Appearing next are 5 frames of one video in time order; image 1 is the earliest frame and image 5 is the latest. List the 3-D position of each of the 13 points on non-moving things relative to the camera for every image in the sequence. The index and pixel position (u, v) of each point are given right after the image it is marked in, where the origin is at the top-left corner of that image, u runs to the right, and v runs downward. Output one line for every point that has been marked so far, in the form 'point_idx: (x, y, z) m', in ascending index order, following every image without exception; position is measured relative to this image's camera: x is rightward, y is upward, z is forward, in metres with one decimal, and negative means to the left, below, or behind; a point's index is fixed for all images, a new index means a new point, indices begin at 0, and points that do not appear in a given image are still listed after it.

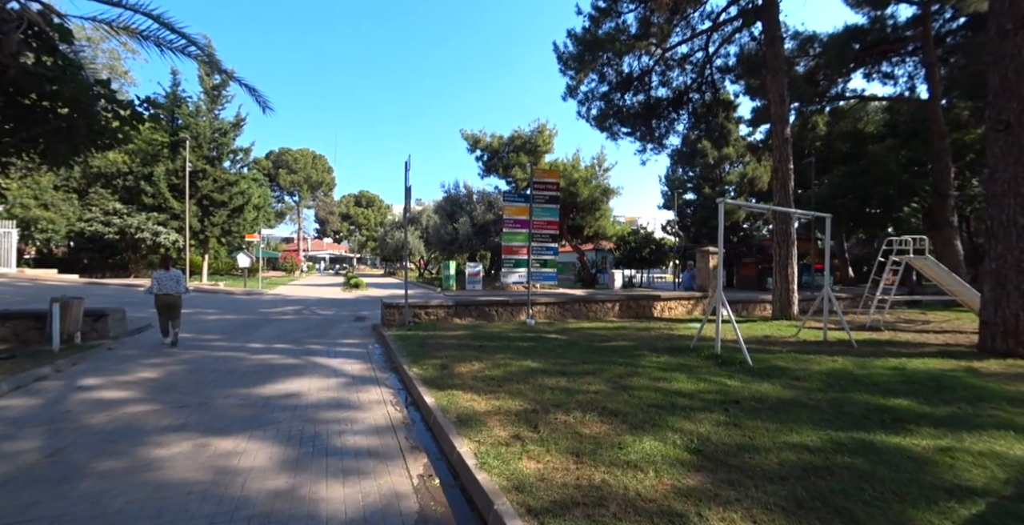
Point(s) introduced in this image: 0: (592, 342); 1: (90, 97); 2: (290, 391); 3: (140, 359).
0: (+1.6, -1.6, +8.7) m
1: (-7.9, +3.1, +8.3) m
2: (-2.9, -1.7, +5.7) m
3: (-6.5, -1.7, +7.7) m
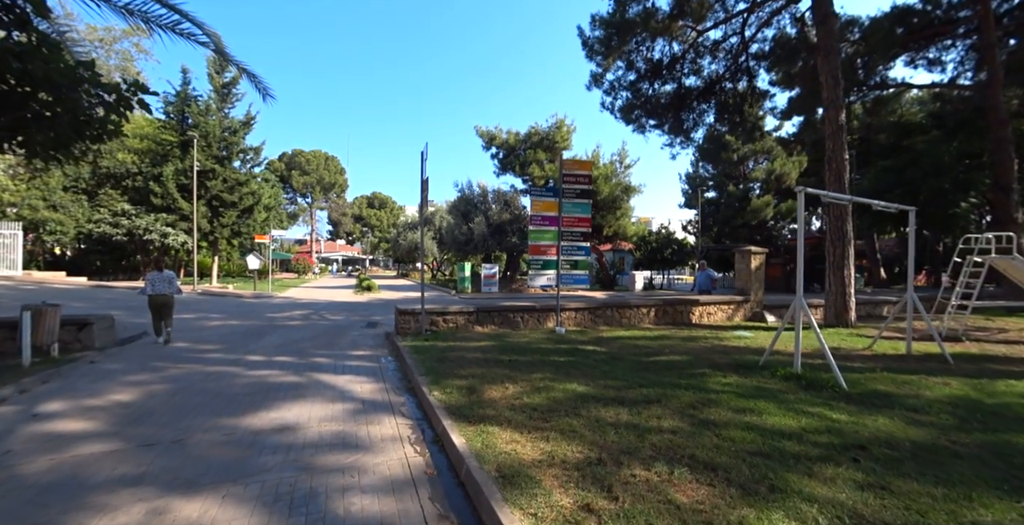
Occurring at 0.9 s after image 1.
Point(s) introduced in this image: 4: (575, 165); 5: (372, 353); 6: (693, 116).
0: (+2.2, -1.6, +7.5) m
1: (-7.4, +3.0, +7.4) m
2: (-2.4, -1.7, +4.7) m
3: (-5.9, -1.7, +6.7) m
4: (+1.5, +2.3, +10.4) m
5: (-2.7, -1.7, +8.5) m
6: (+7.5, +6.0, +18.4) m
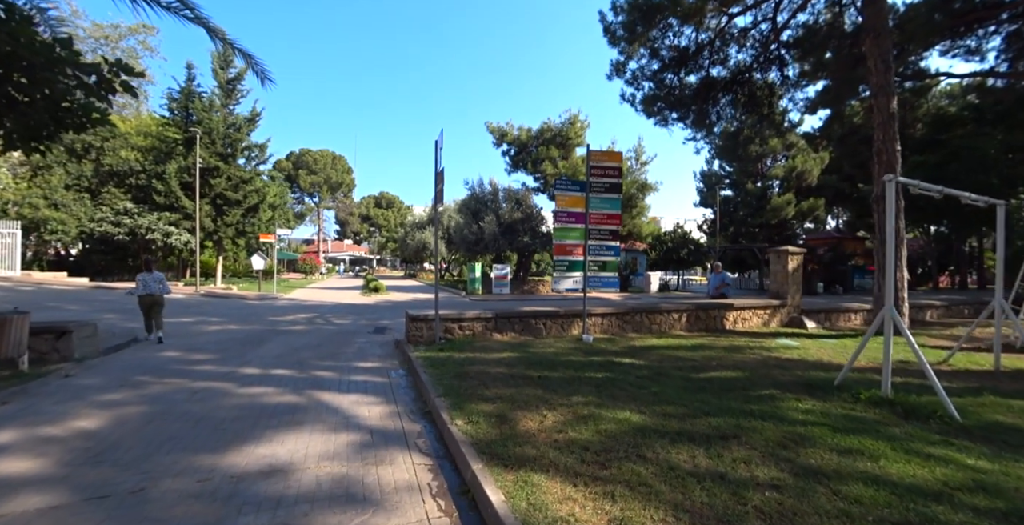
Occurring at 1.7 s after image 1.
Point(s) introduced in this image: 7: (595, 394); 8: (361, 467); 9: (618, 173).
0: (+2.6, -1.6, +6.6) m
1: (-6.9, +3.0, +6.6) m
2: (-2.0, -1.7, +3.8) m
3: (-5.5, -1.7, +5.9) m
4: (+1.9, +2.3, +9.4) m
5: (-2.3, -1.8, +7.6) m
6: (+8.1, +6.0, +17.3) m
7: (+1.0, -1.5, +5.2) m
8: (-1.3, -1.8, +3.8) m
9: (+2.3, +1.9, +9.5) m
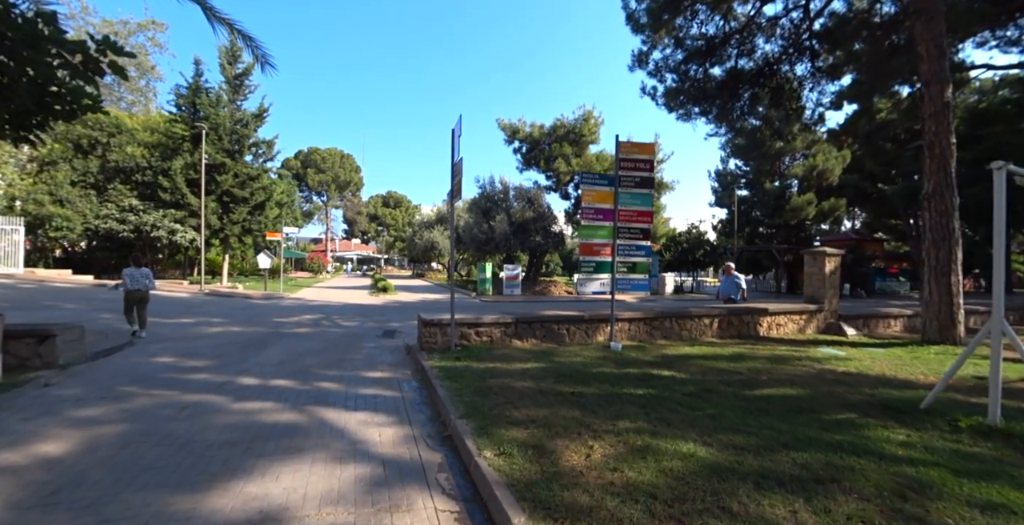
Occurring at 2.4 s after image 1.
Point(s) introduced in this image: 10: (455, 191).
0: (+2.9, -1.7, +5.8) m
1: (-6.5, +3.1, +5.9) m
2: (-1.7, -1.7, +3.1) m
3: (-5.2, -1.7, +5.2) m
4: (+2.4, +2.3, +8.7) m
5: (-1.9, -1.8, +6.9) m
6: (+8.6, +5.9, +16.5) m
7: (+1.3, -1.6, +4.4) m
8: (-1.0, -1.8, +3.1) m
9: (+2.7, +1.9, +8.7) m
10: (-1.0, +1.2, +7.6) m
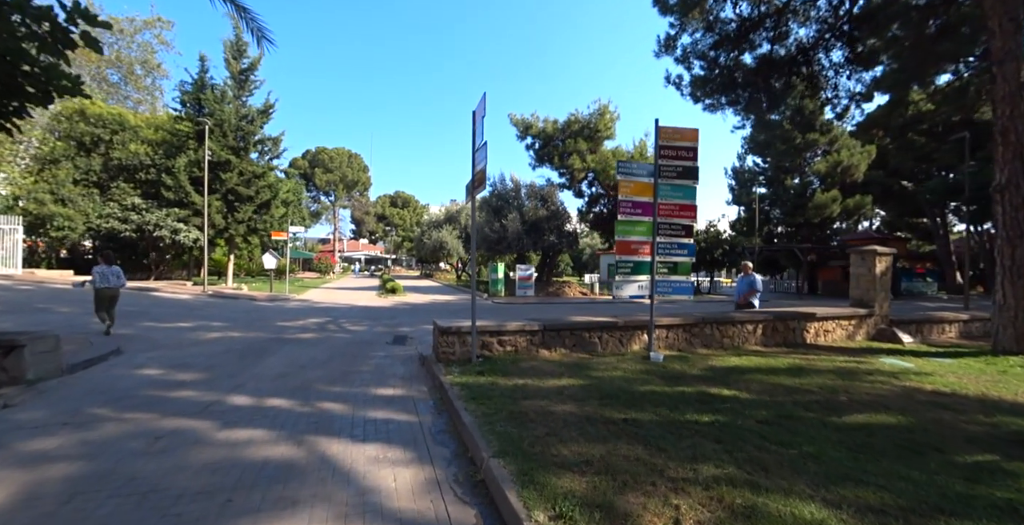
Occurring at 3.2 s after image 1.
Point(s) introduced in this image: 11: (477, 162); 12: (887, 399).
0: (+3.4, -1.7, +4.8) m
1: (-6.1, +3.1, +5.1) m
2: (-1.3, -1.7, +2.2) m
3: (-4.8, -1.7, +4.4) m
4: (+2.8, +2.3, +7.7) m
5: (-1.5, -1.8, +6.0) m
6: (+9.2, +5.9, +15.4) m
7: (+1.7, -1.6, +3.5) m
8: (-0.6, -1.8, +2.2) m
9: (+3.2, +1.9, +7.7) m
10: (-0.5, +1.2, +6.6) m
11: (-0.5, +1.4, +6.4) m
12: (+4.6, -1.7, +5.4) m
